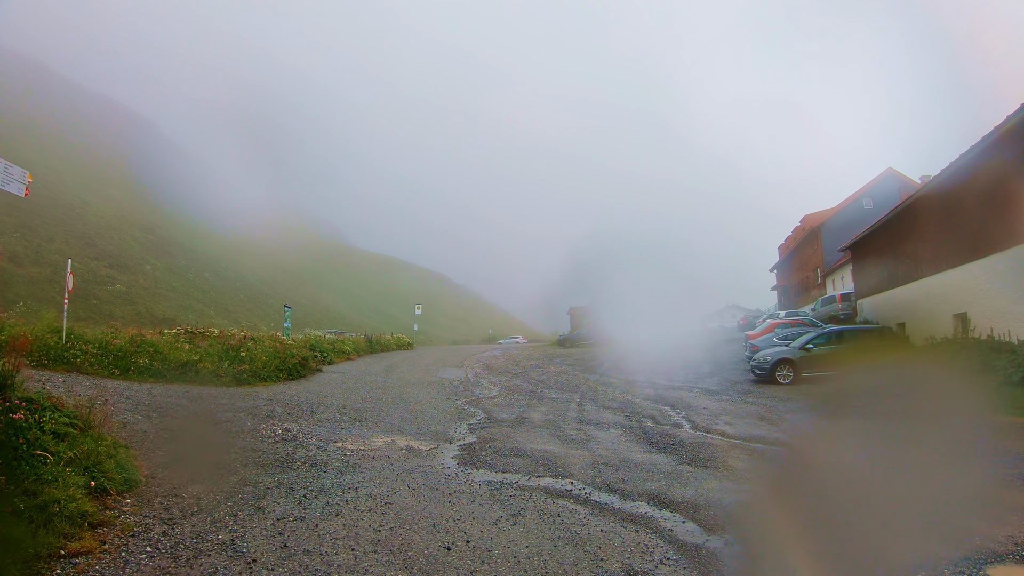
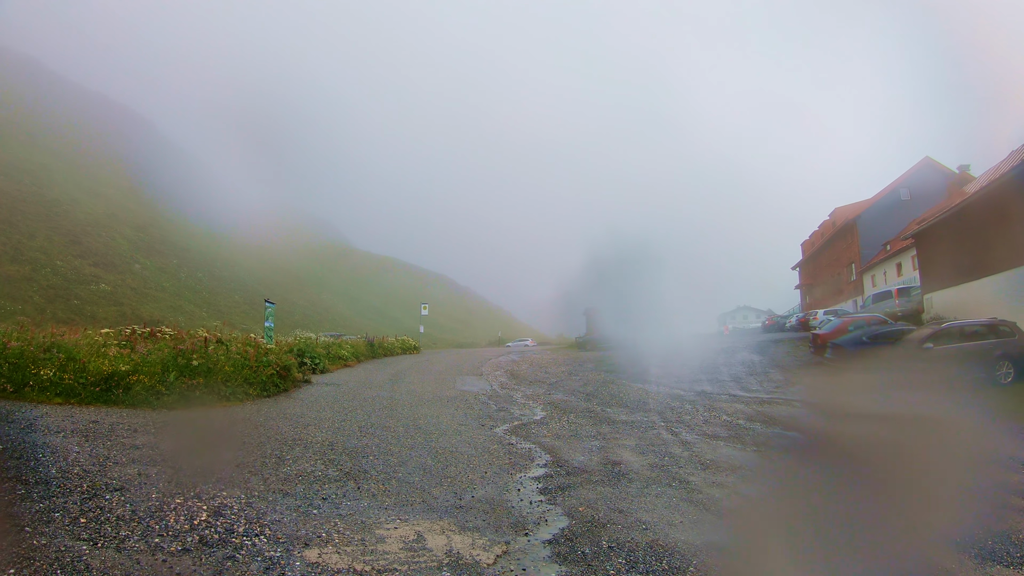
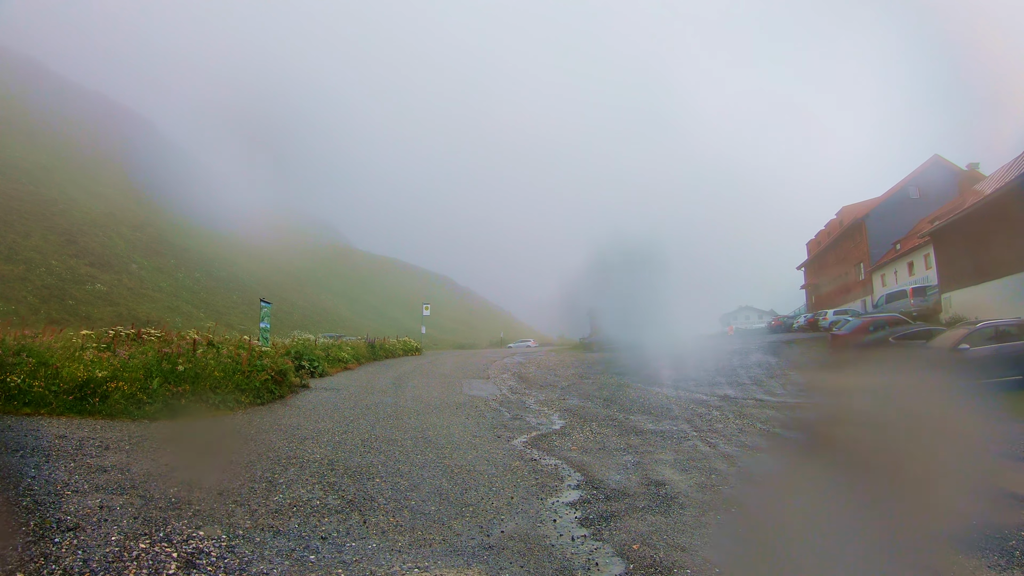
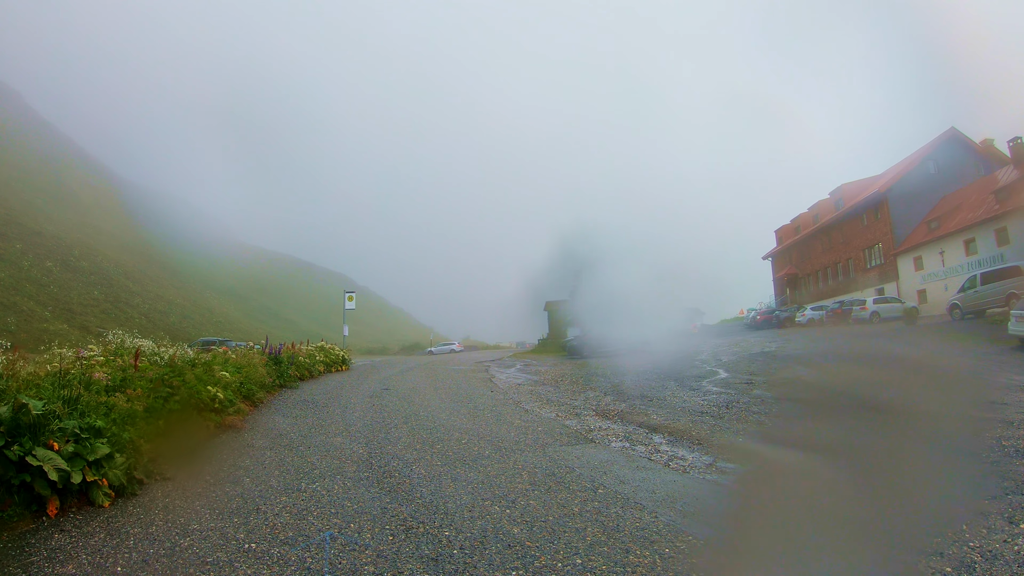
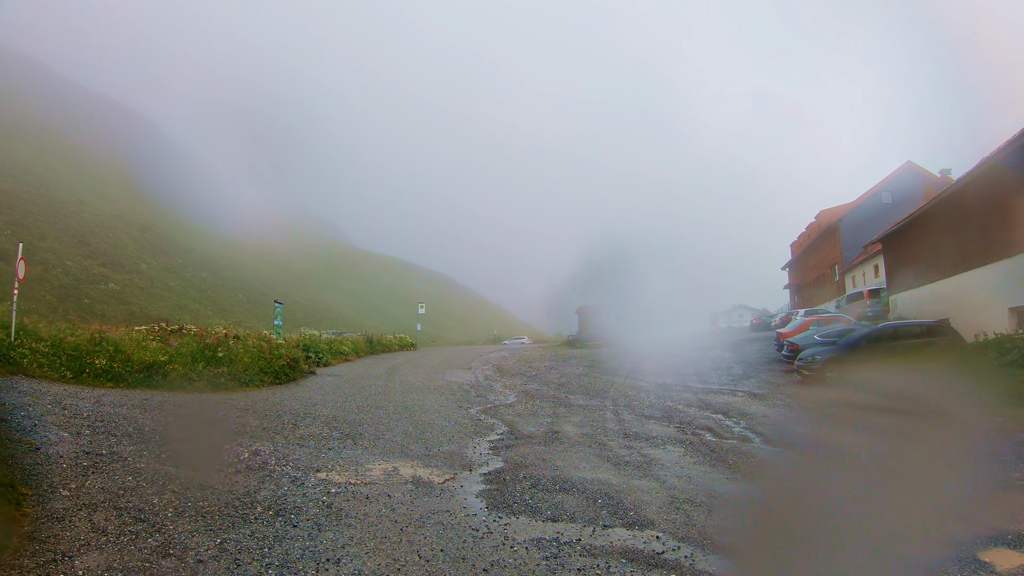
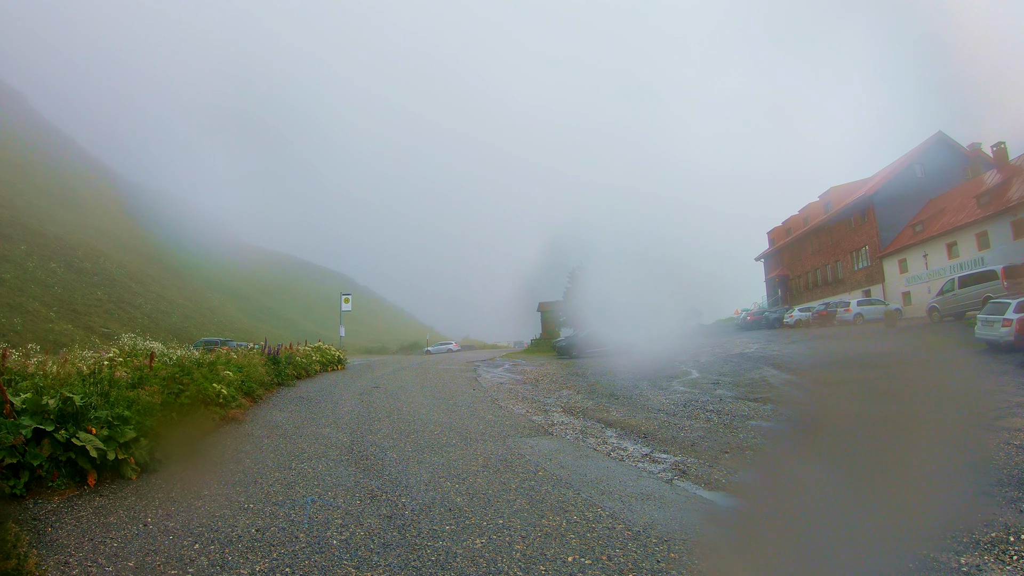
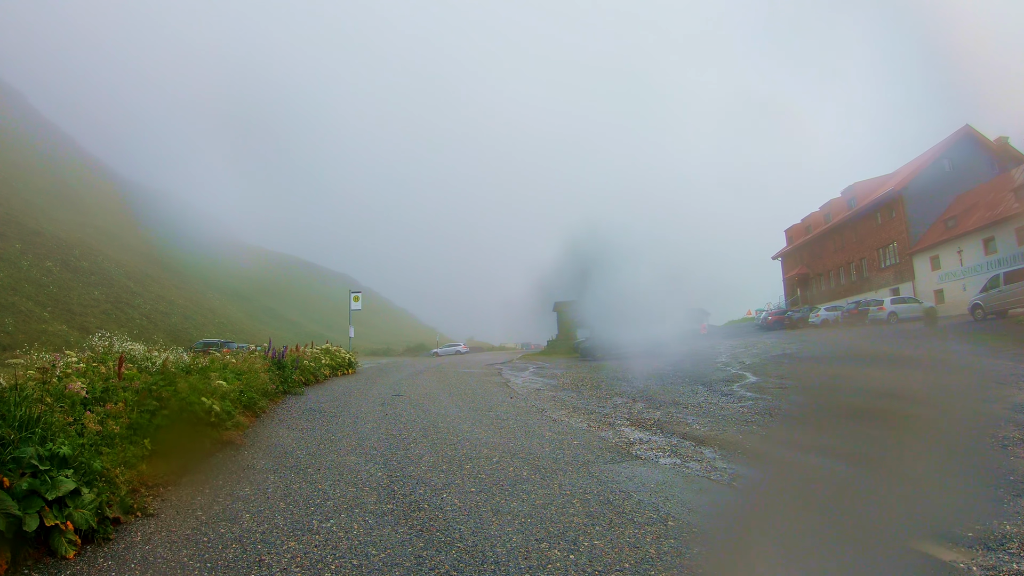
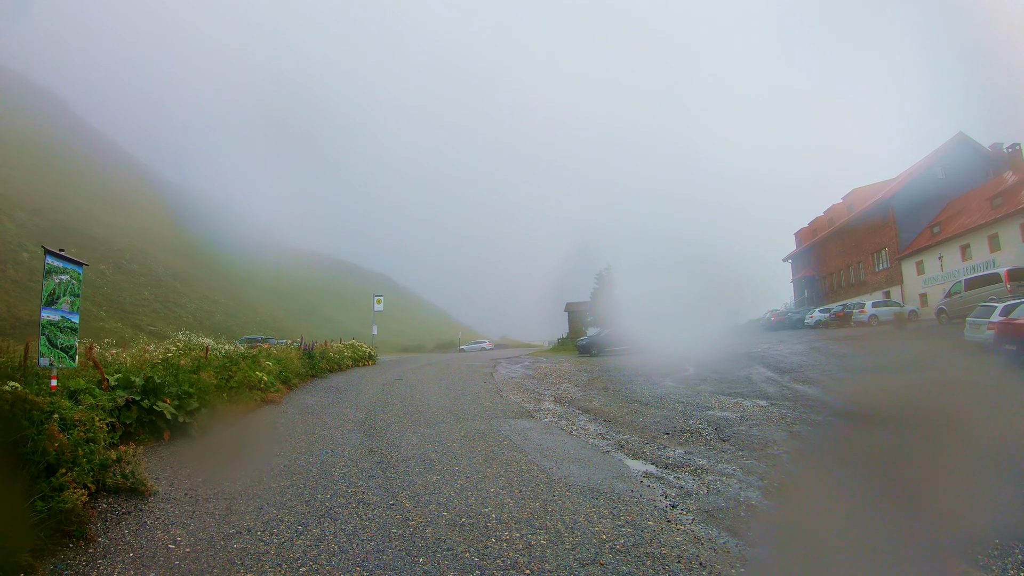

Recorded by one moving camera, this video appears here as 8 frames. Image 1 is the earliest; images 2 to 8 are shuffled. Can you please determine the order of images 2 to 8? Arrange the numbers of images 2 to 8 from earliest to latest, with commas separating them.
5, 2, 3, 8, 6, 4, 7
